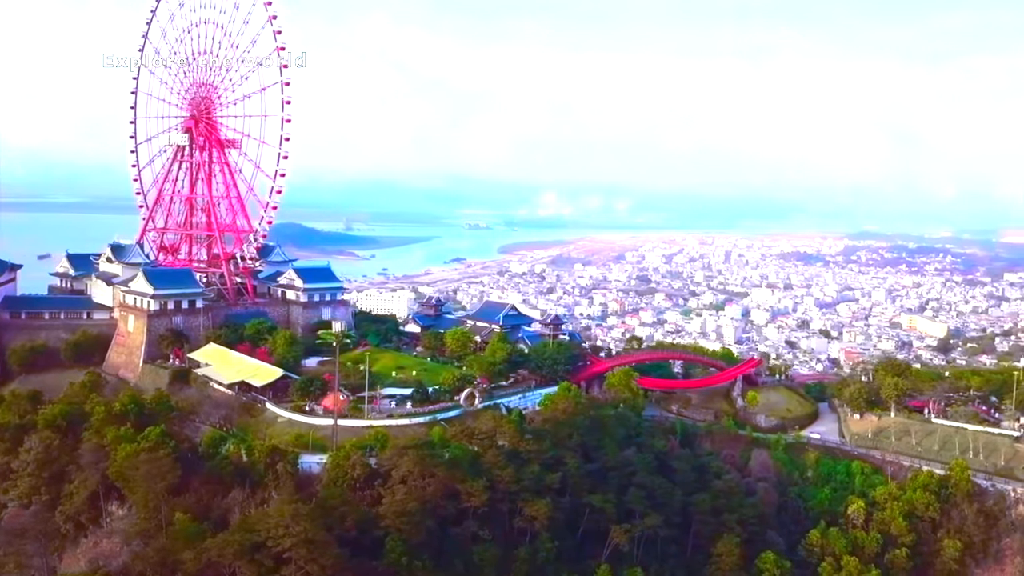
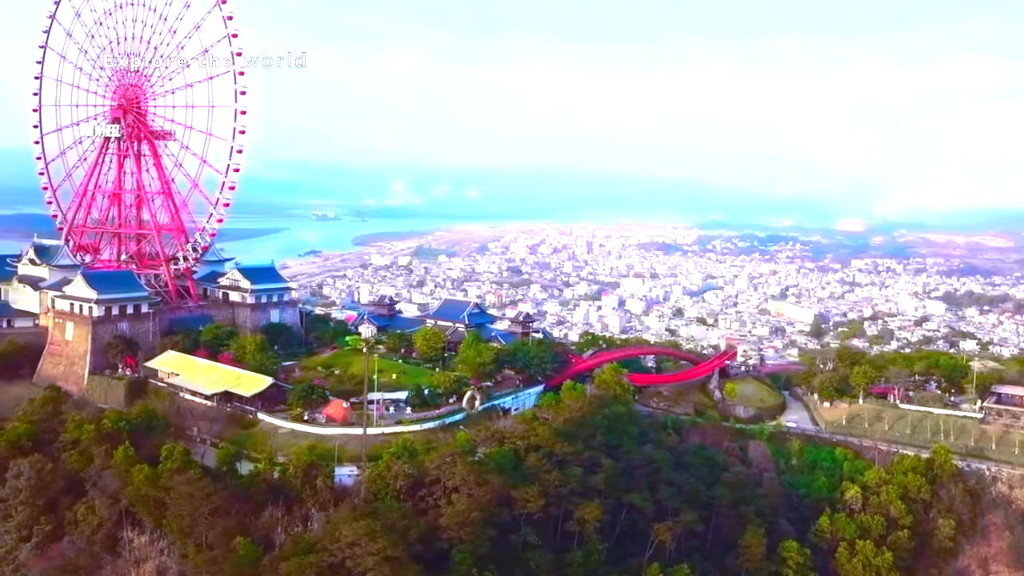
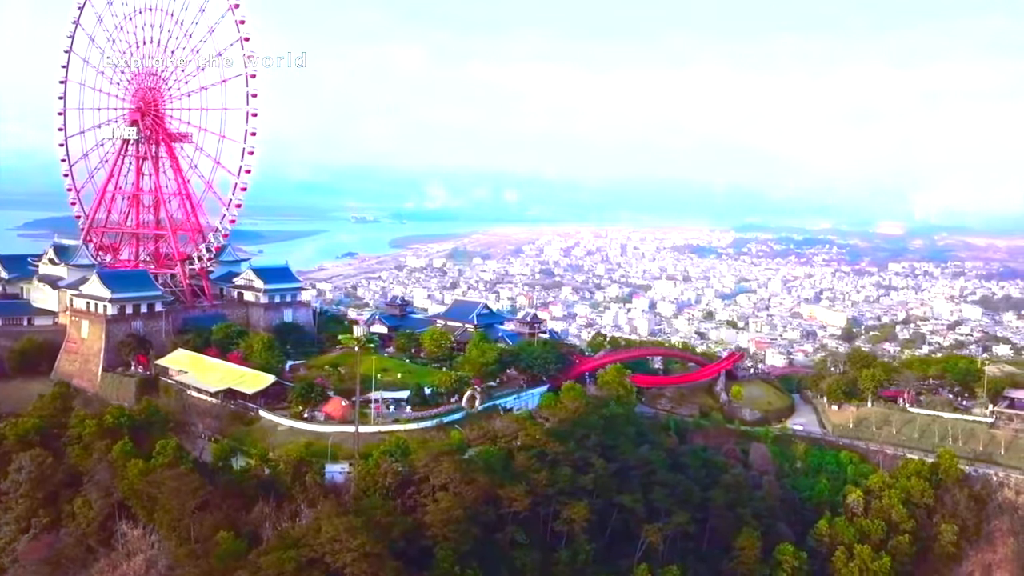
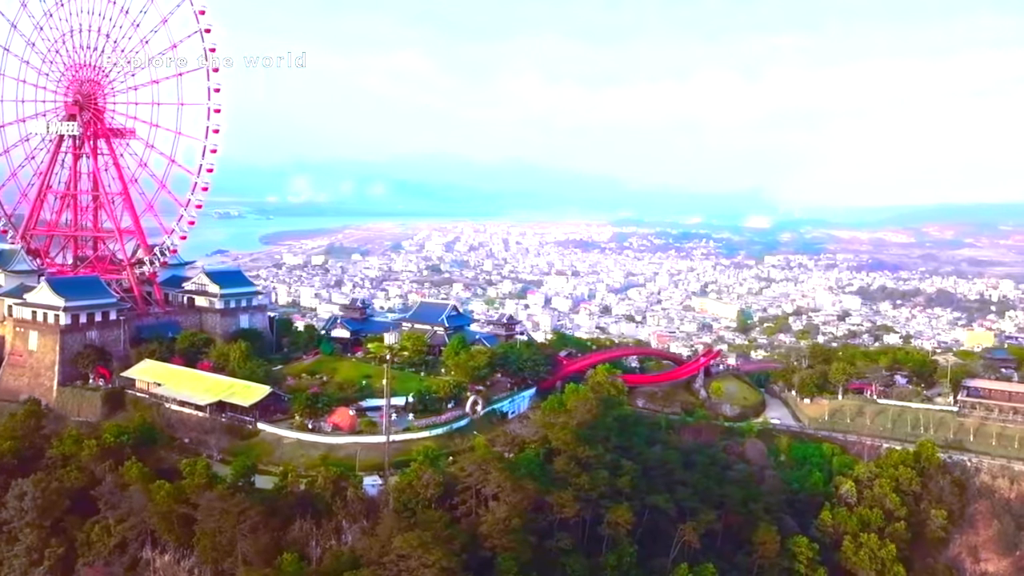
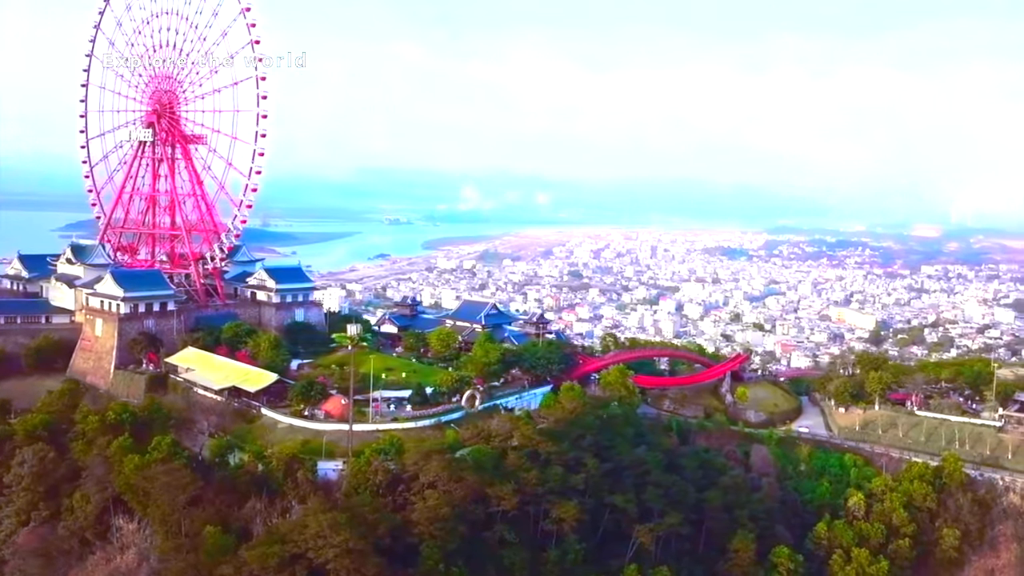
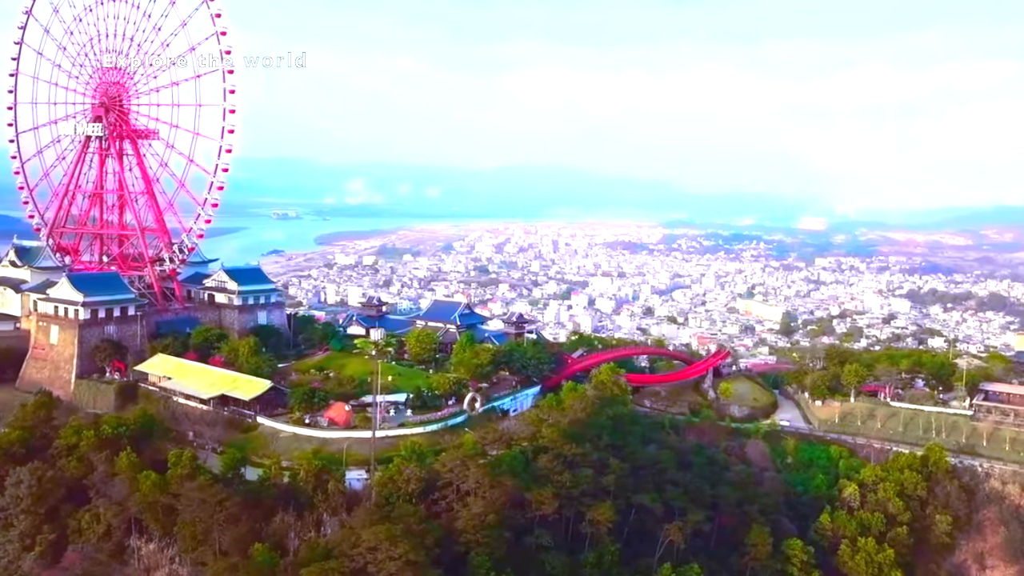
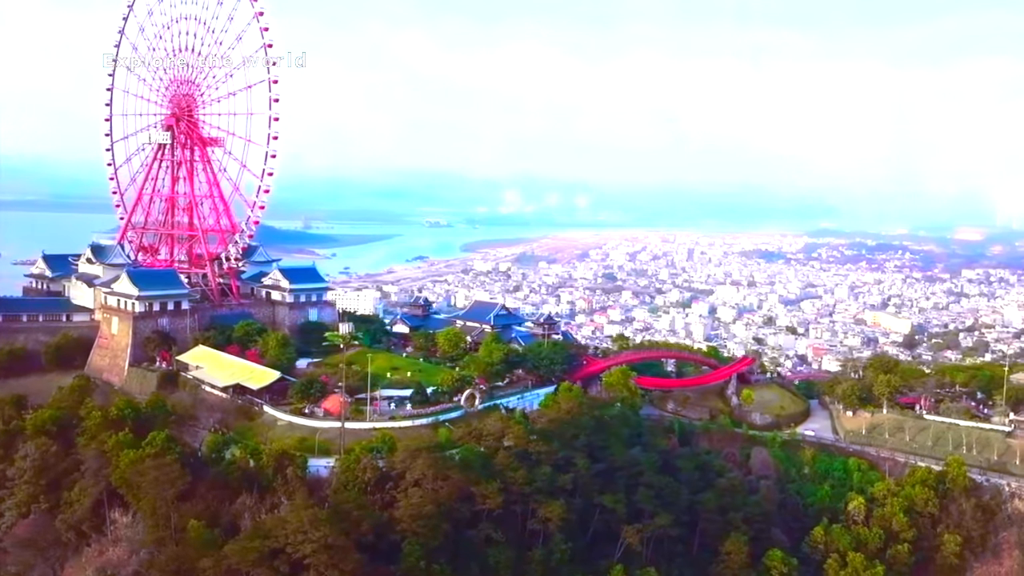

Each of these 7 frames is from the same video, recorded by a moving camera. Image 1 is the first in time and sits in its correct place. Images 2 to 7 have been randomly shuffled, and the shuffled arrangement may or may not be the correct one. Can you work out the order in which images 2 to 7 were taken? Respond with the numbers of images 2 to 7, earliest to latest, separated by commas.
7, 5, 3, 2, 6, 4
